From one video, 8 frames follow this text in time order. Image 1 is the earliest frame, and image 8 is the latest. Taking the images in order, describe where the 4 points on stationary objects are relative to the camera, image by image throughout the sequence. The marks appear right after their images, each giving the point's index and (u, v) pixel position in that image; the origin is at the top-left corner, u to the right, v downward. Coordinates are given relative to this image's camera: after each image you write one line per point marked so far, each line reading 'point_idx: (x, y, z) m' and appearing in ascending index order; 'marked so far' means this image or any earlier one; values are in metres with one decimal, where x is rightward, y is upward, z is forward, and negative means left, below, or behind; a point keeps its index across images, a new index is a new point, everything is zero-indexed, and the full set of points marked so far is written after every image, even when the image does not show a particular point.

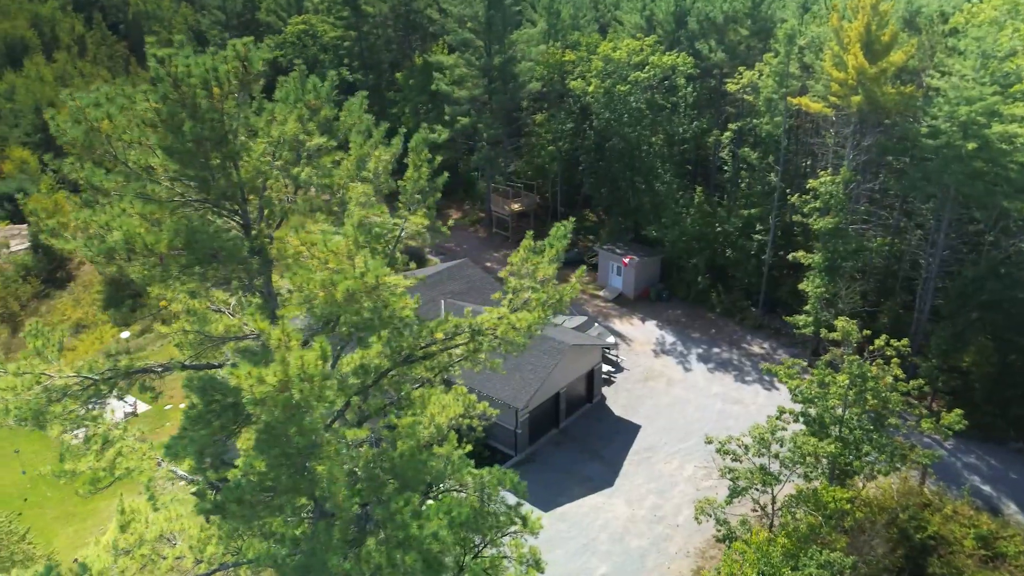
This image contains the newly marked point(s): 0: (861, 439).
0: (+7.5, -3.2, +15.5) m
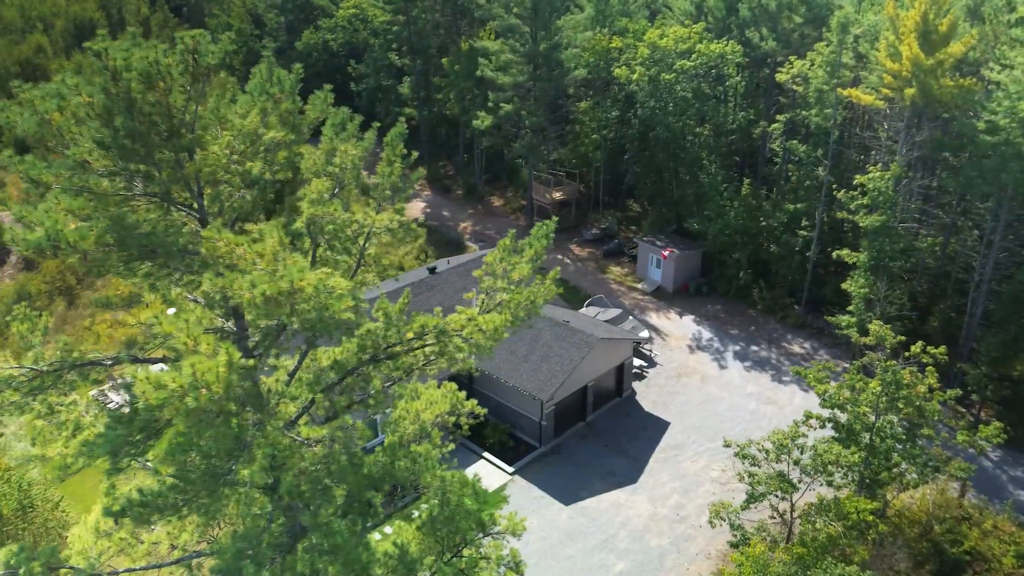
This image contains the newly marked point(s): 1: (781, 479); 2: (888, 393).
0: (+7.9, -3.3, +14.8) m
1: (+4.9, -3.5, +13.2) m
2: (+7.8, -2.1, +14.8) m
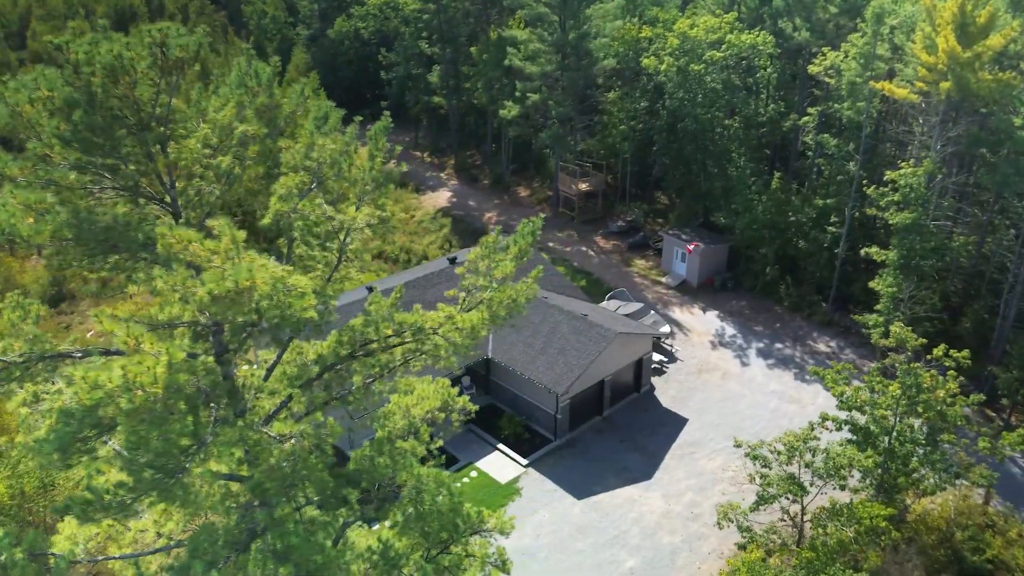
0: (+8.0, -3.3, +14.5) m
1: (+5.0, -3.5, +13.0) m
2: (+8.0, -2.2, +14.4) m
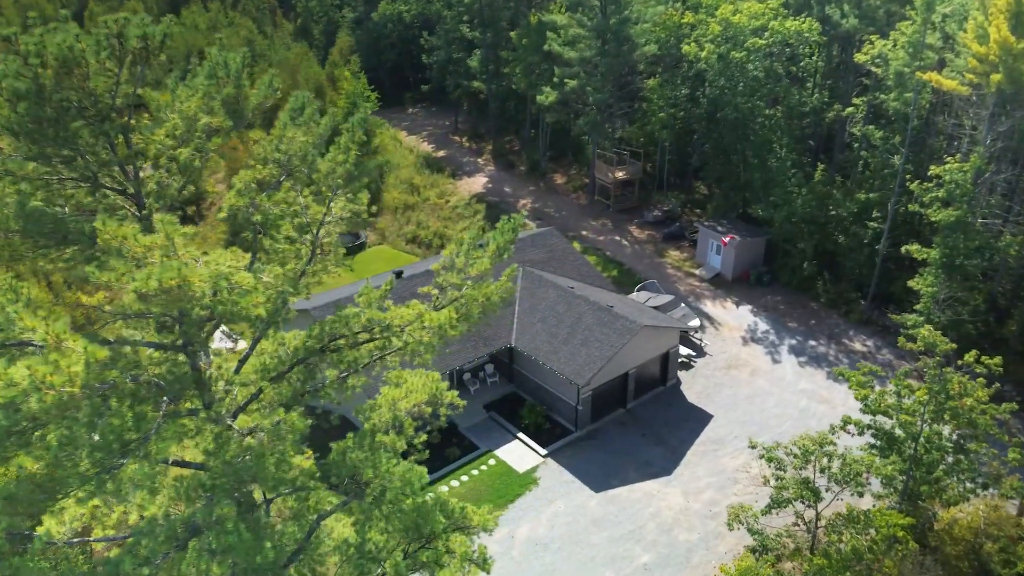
0: (+8.3, -3.3, +13.9) m
1: (+5.2, -3.5, +12.6) m
2: (+8.2, -2.2, +13.9) m
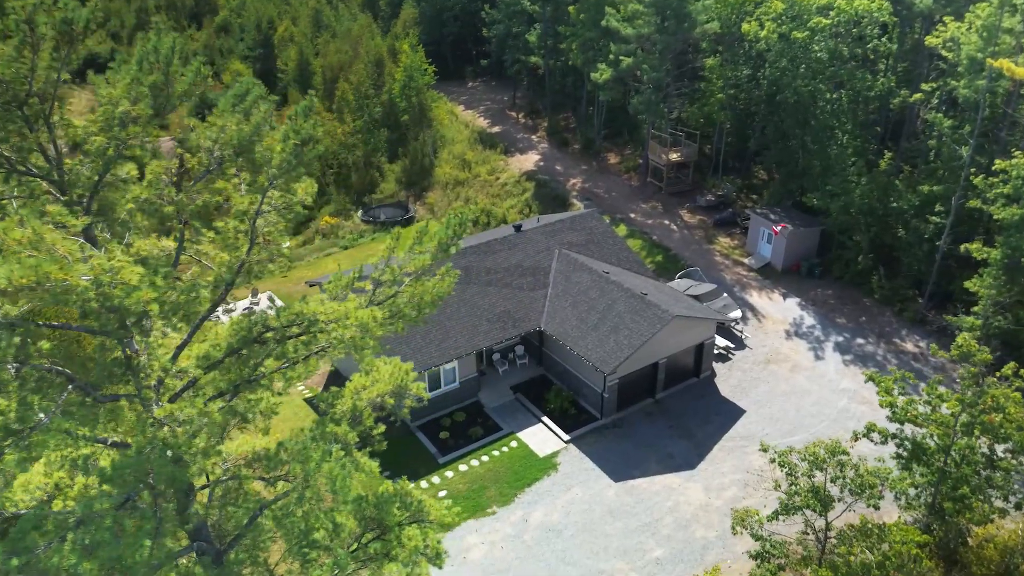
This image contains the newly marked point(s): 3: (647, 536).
0: (+8.3, -3.4, +13.1) m
1: (+5.1, -3.5, +12.1) m
2: (+8.3, -2.3, +13.0) m
3: (+3.4, -6.2, +17.8) m
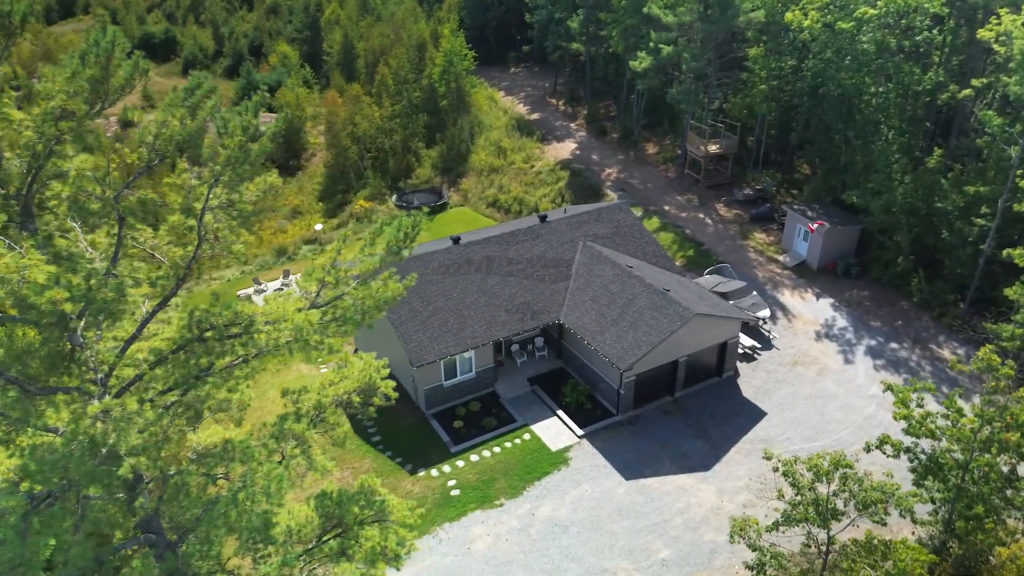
0: (+8.3, -3.6, +12.5) m
1: (+5.0, -3.6, +11.7) m
2: (+8.3, -2.5, +12.4) m
3: (+3.5, -6.1, +17.6) m
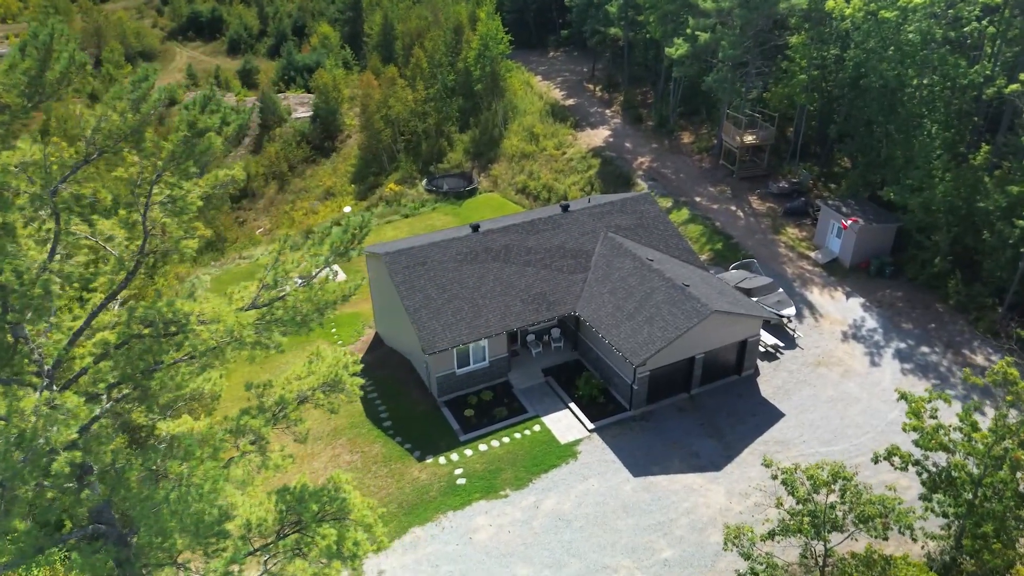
0: (+8.1, -3.8, +12.0) m
1: (+4.8, -3.6, +11.3) m
2: (+8.2, -2.7, +11.9) m
3: (+3.6, -6.0, +17.4) m
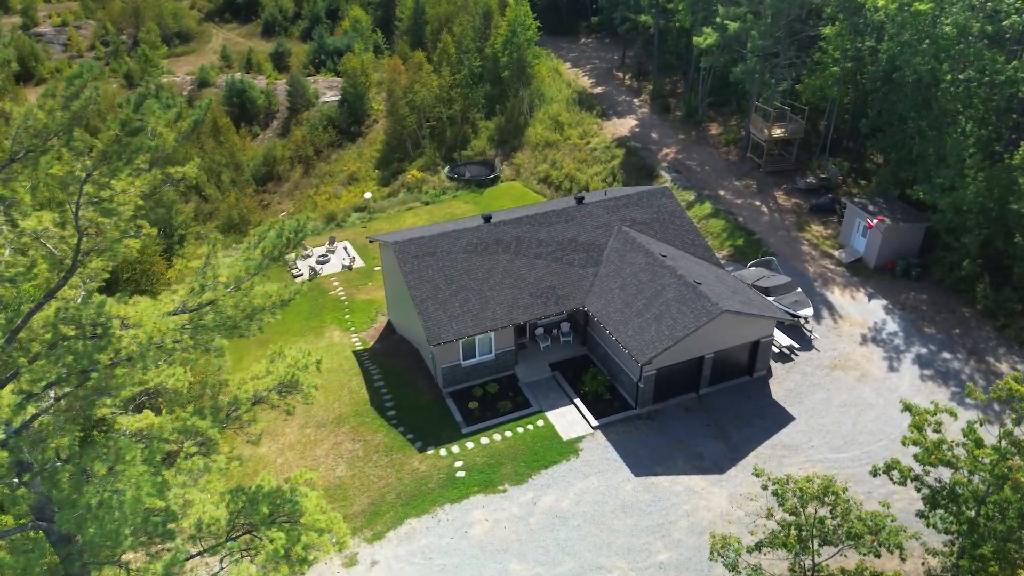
0: (+7.8, -4.0, +11.6) m
1: (+4.5, -3.8, +11.0) m
2: (+7.9, -2.9, +11.4) m
3: (+3.4, -6.0, +17.1) m
